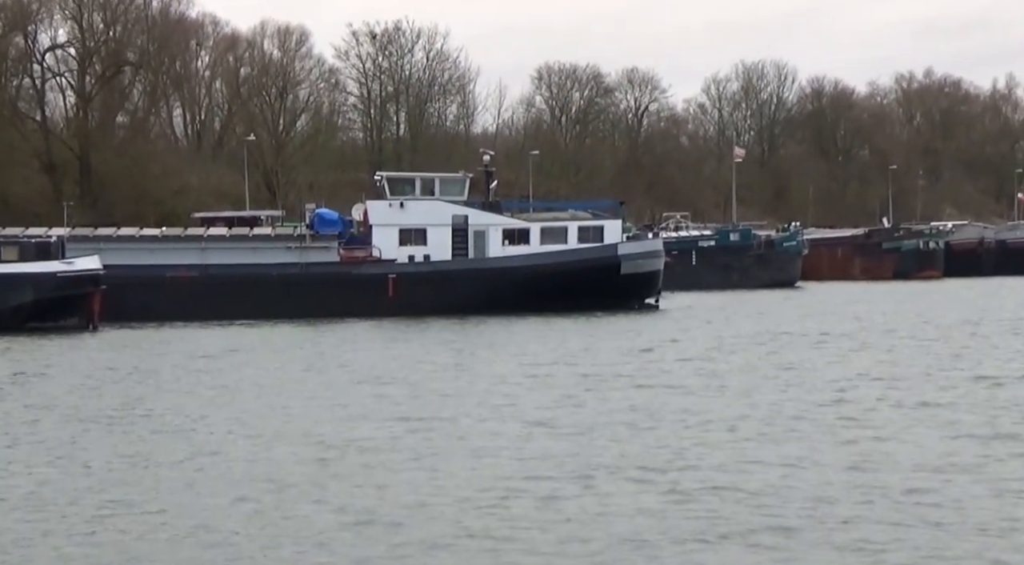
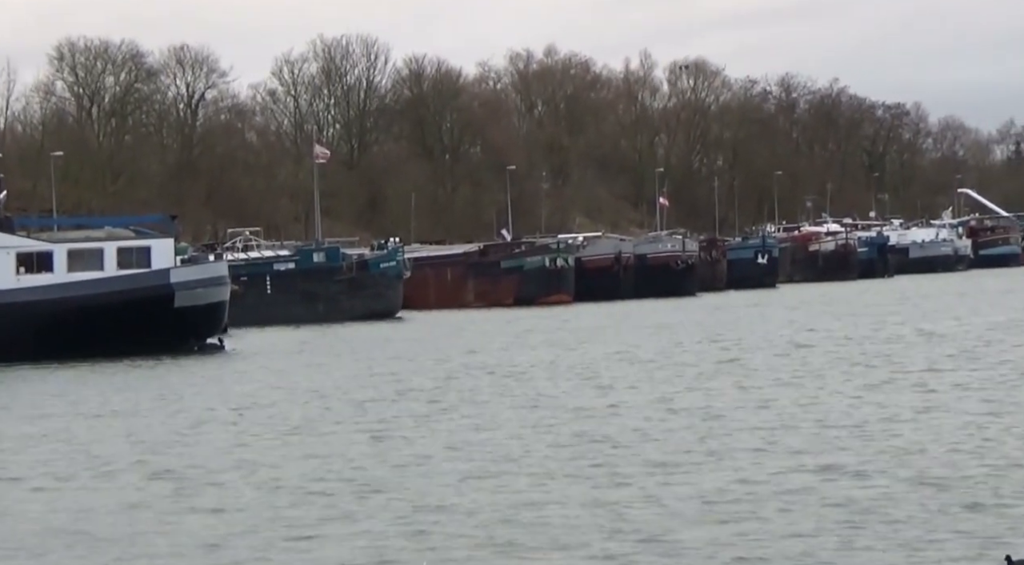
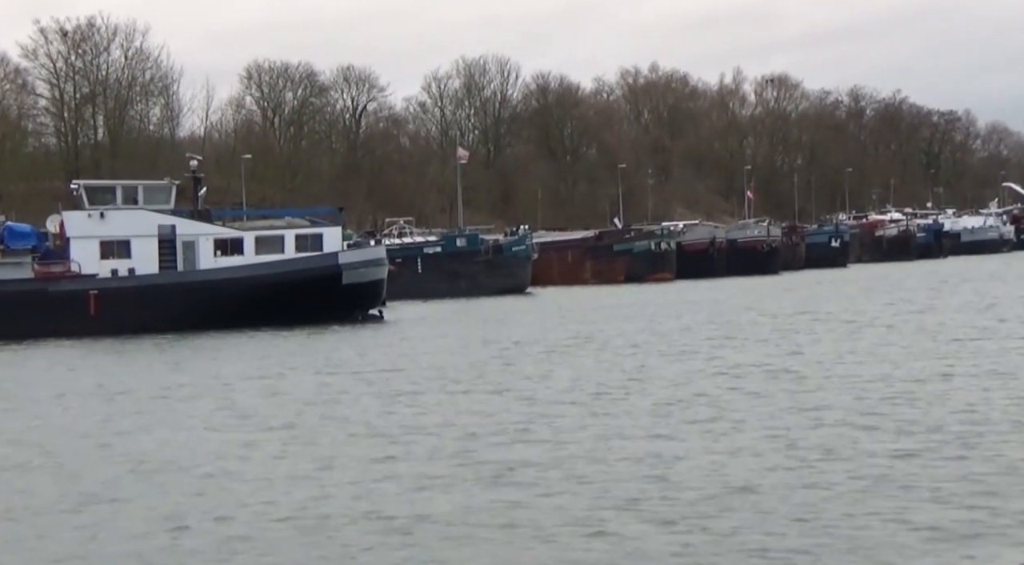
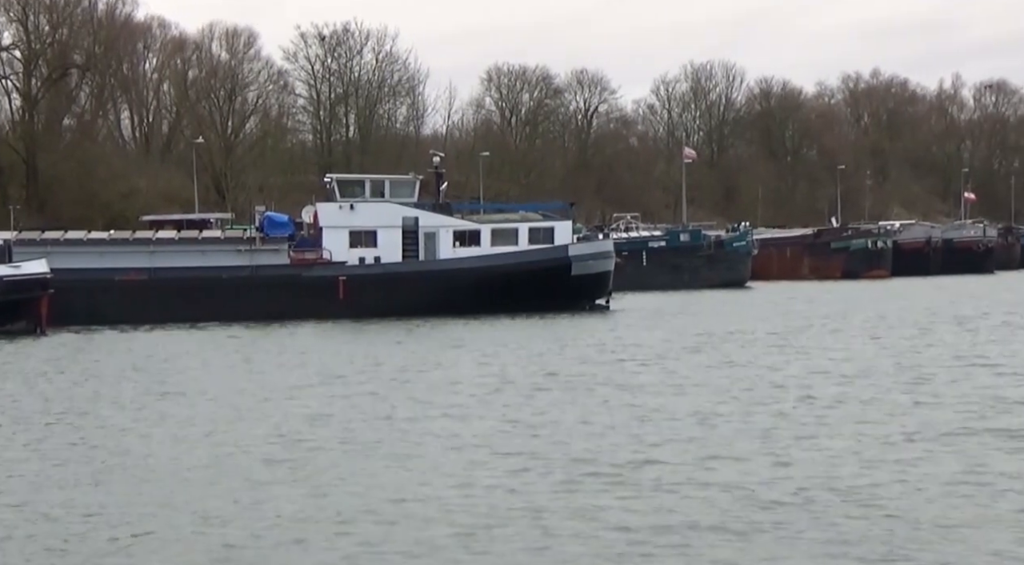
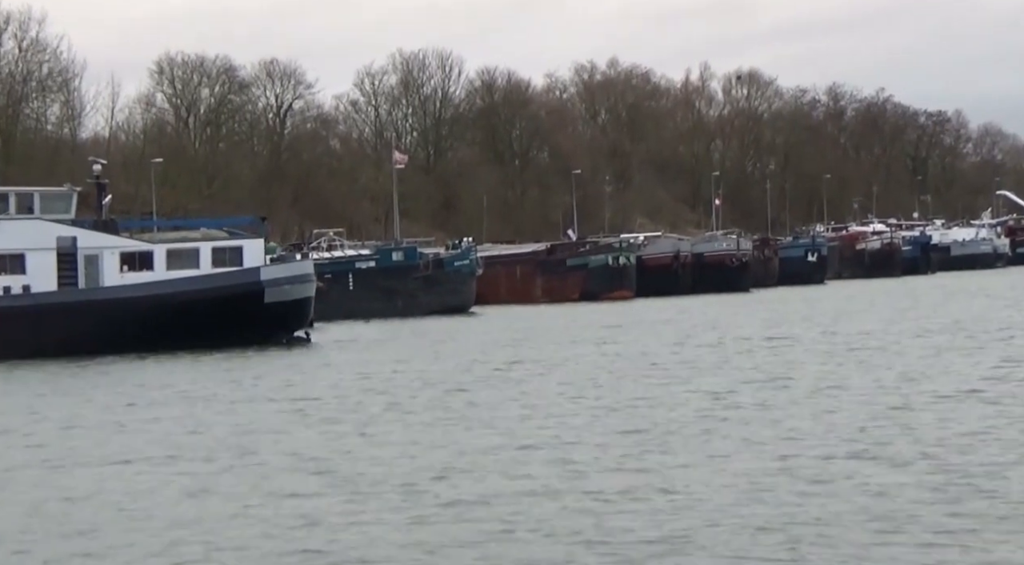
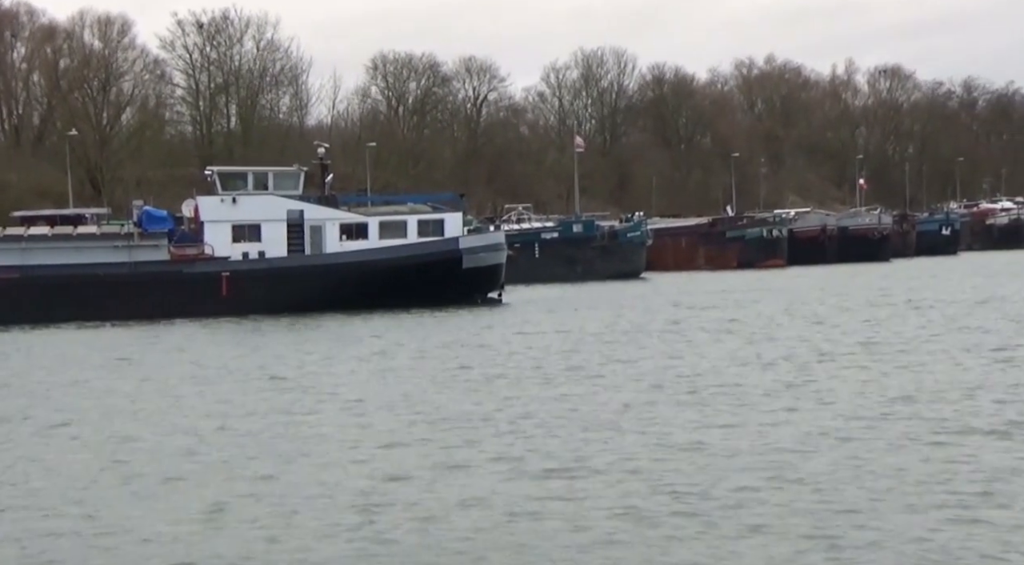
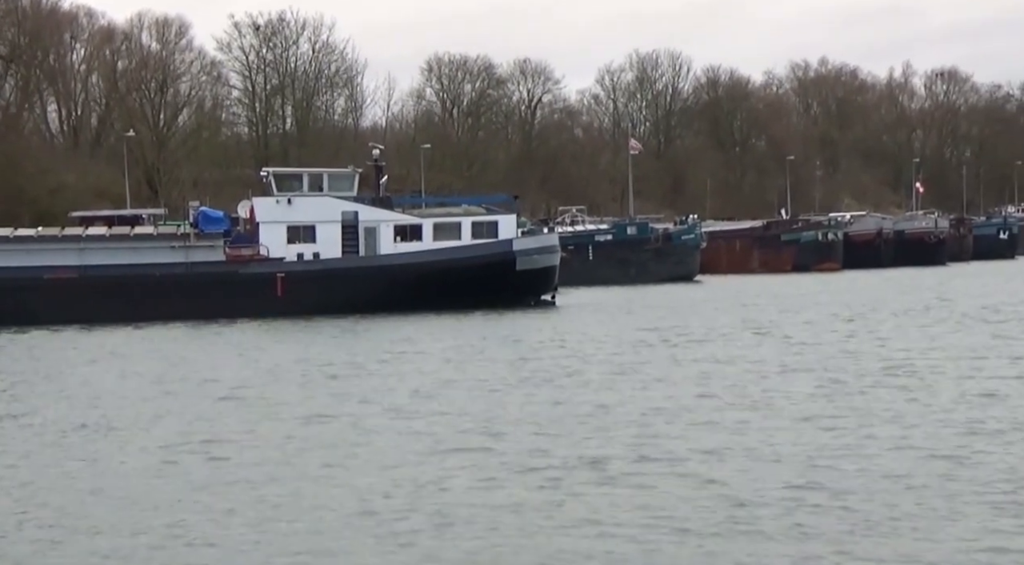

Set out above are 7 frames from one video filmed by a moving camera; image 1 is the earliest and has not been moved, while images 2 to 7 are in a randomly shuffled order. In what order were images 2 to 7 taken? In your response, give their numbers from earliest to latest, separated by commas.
4, 7, 6, 3, 5, 2
